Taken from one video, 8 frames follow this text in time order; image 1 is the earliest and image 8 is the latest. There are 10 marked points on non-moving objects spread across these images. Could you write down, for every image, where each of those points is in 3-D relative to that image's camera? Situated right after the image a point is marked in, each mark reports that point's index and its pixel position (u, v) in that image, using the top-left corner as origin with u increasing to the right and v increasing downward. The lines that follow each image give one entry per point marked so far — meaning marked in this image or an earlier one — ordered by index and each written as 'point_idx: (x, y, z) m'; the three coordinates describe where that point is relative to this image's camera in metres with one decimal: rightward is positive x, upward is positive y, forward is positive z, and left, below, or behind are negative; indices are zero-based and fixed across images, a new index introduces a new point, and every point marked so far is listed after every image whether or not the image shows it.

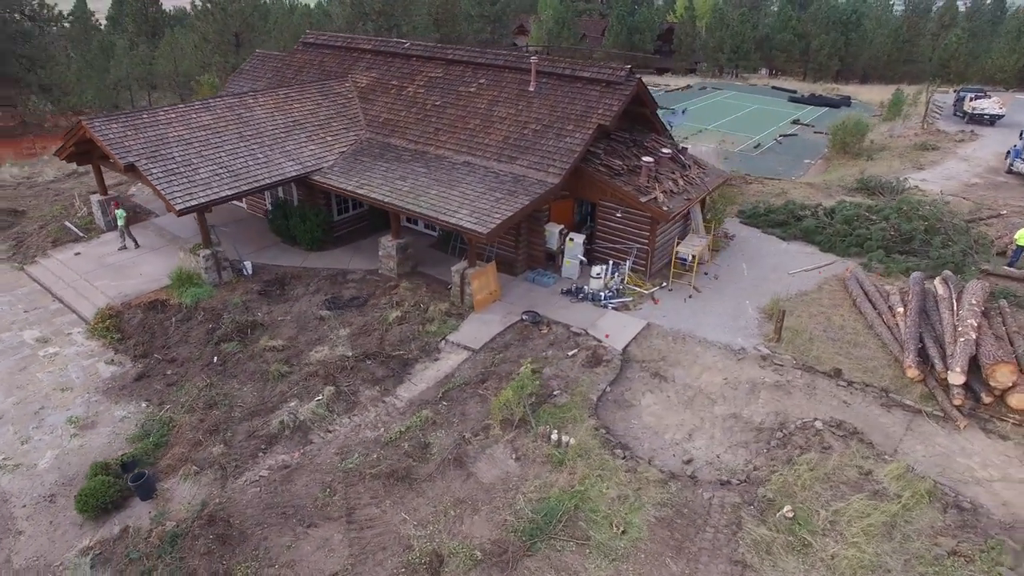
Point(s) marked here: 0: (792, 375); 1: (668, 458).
0: (+5.8, -1.8, +12.0) m
1: (+2.6, -2.9, +9.9) m
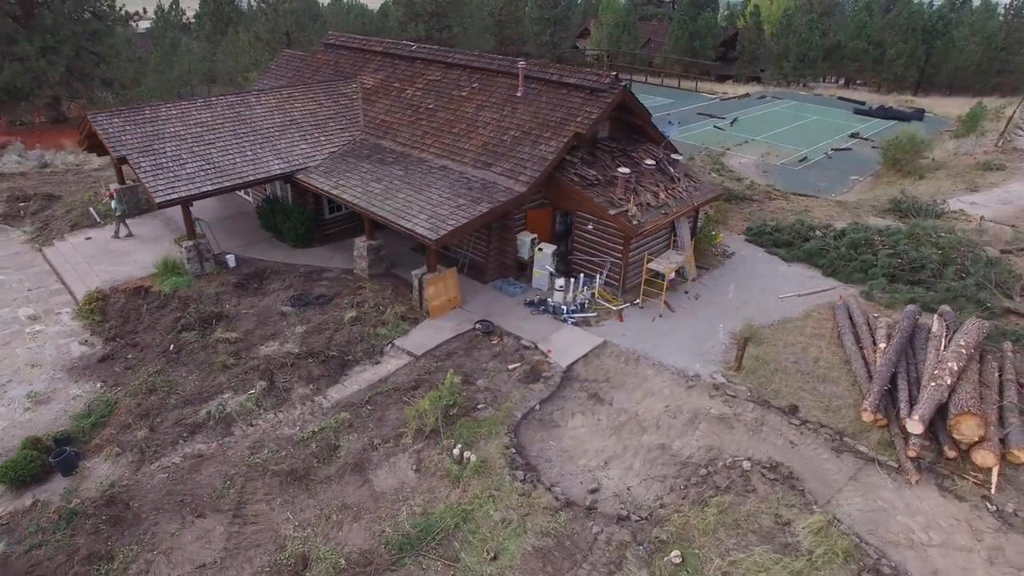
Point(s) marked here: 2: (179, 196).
0: (+4.4, -2.3, +11.2) m
1: (+0.9, -3.2, +9.5) m
2: (-8.0, +2.2, +14.1) m
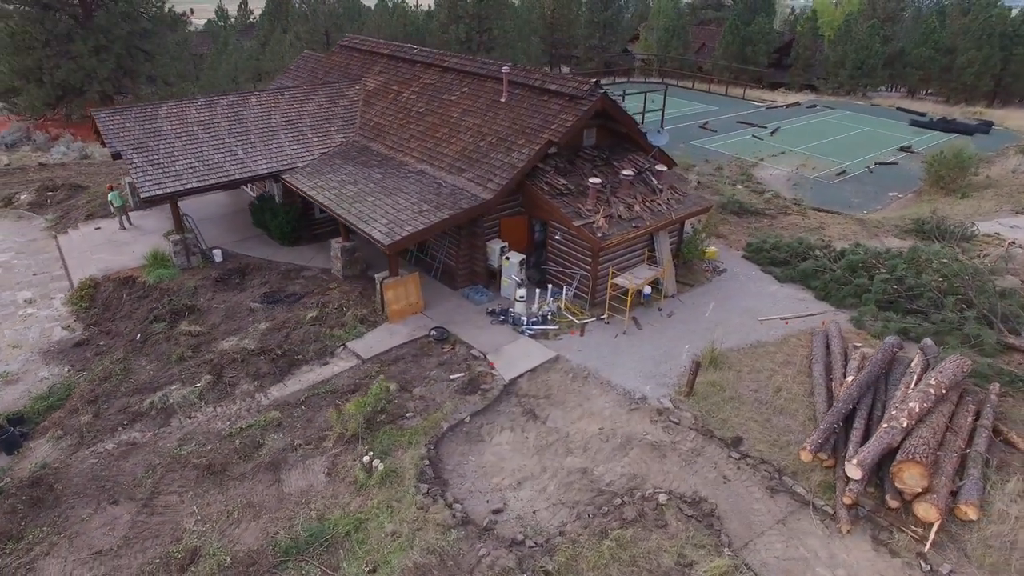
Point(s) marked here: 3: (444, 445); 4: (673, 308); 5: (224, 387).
0: (+3.1, -2.7, +10.7) m
1: (-0.6, -3.4, +9.3) m
2: (-8.7, +2.4, +14.7) m
3: (-1.2, -2.8, +10.4) m
4: (+4.0, -0.5, +14.6) m
5: (-5.7, -2.0, +11.7) m
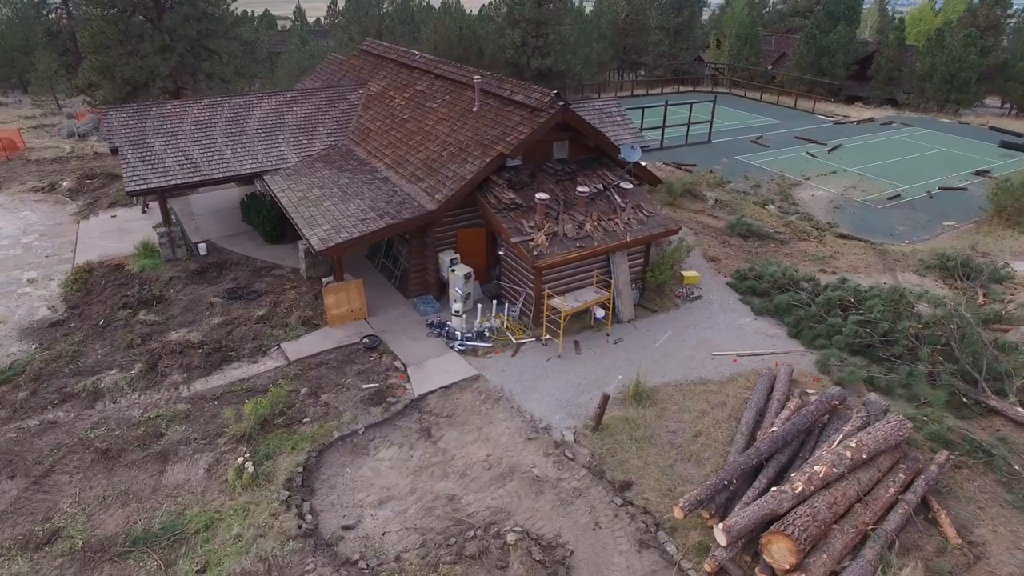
0: (+1.0, -3.2, +10.1) m
1: (-2.8, -3.6, +9.2) m
2: (-9.7, +2.7, +15.7) m
3: (-3.3, -3.0, +10.4) m
4: (+2.6, -1.1, +13.9) m
5: (-7.5, -1.9, +12.3) m
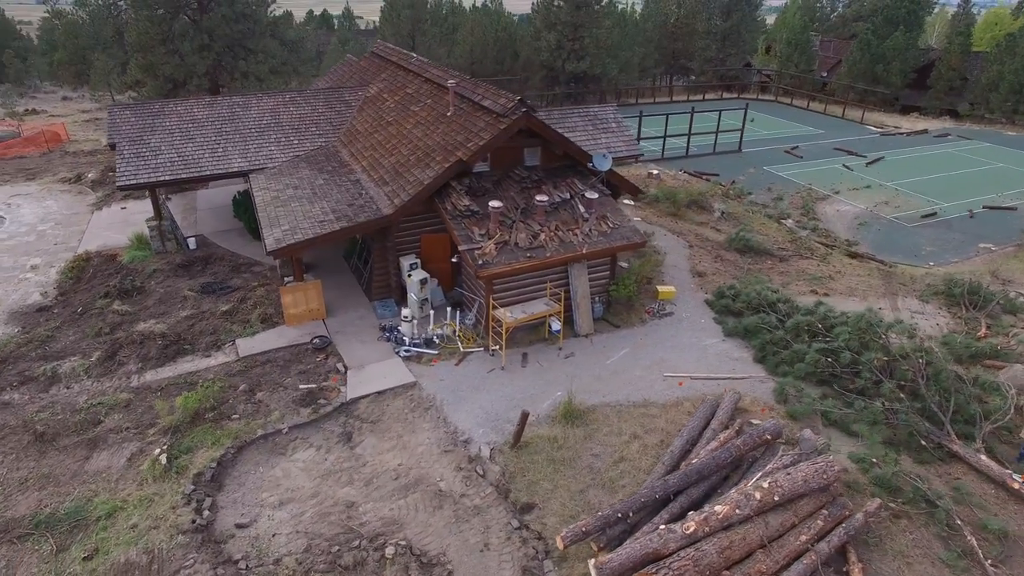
0: (-0.6, -3.4, +9.9) m
1: (-4.5, -3.6, +9.3) m
2: (-10.5, +3.0, +16.4) m
3: (-4.8, -3.0, +10.6) m
4: (+1.5, -1.4, +13.5) m
5: (-8.8, -1.7, +12.8) m
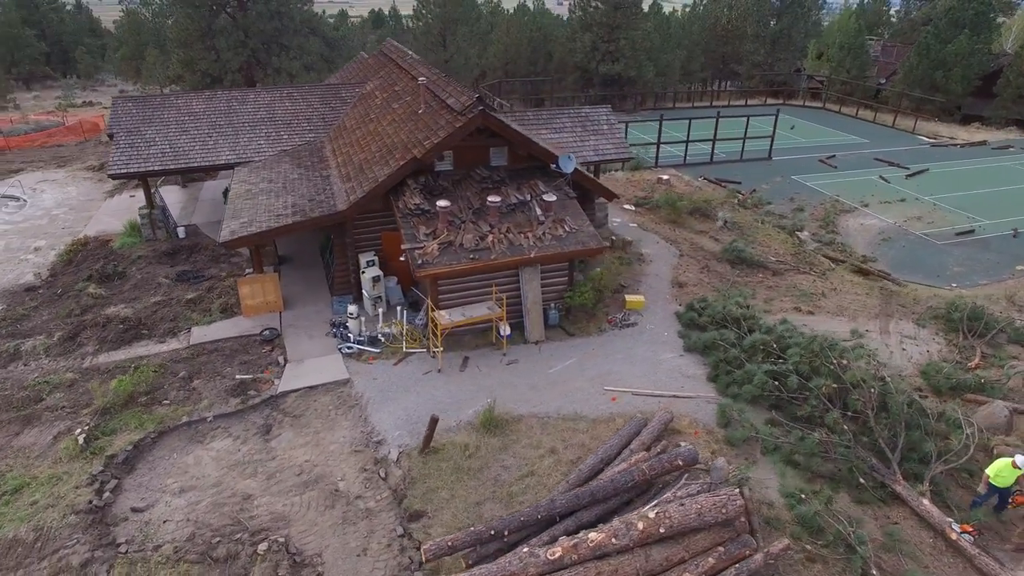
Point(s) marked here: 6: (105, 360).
0: (-2.2, -3.4, +9.7) m
1: (-6.2, -3.4, +9.5) m
2: (-11.2, +3.4, +17.1) m
3: (-6.4, -2.8, +10.7) m
4: (+0.2, -1.5, +13.1) m
5: (-10.1, -1.3, +13.3) m
6: (-8.9, -1.6, +12.9) m
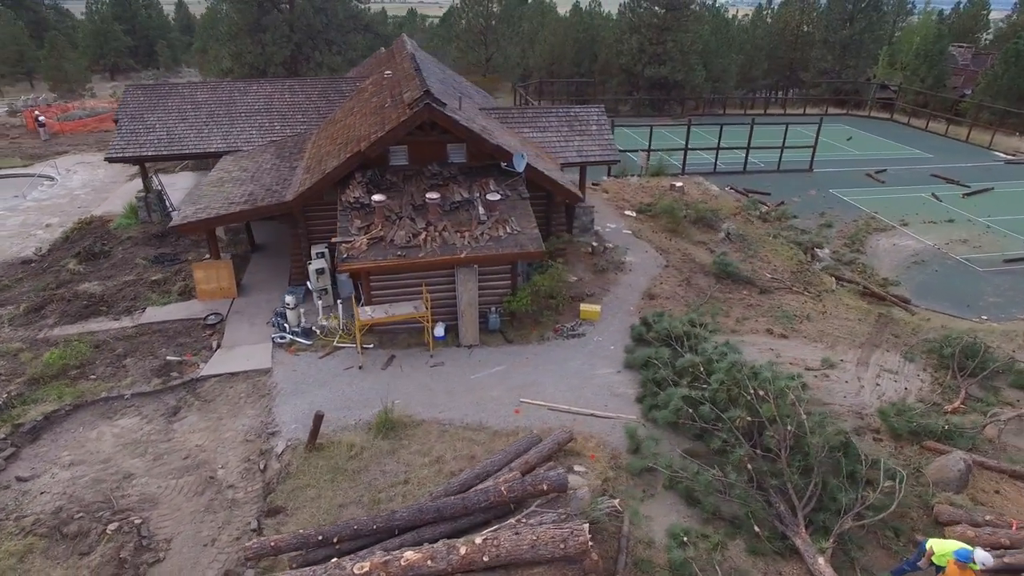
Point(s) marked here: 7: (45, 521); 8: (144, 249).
0: (-4.3, -3.2, +9.5) m
1: (-8.2, -3.0, +9.8) m
2: (-11.9, +4.1, +18.0) m
3: (-8.2, -2.4, +11.1) m
4: (-1.3, -1.5, +12.7) m
5: (-11.5, -0.7, +14.1) m
6: (-10.4, -1.0, +13.5) m
7: (-6.9, -3.5, +8.8) m
8: (-10.9, +1.1, +17.4) m
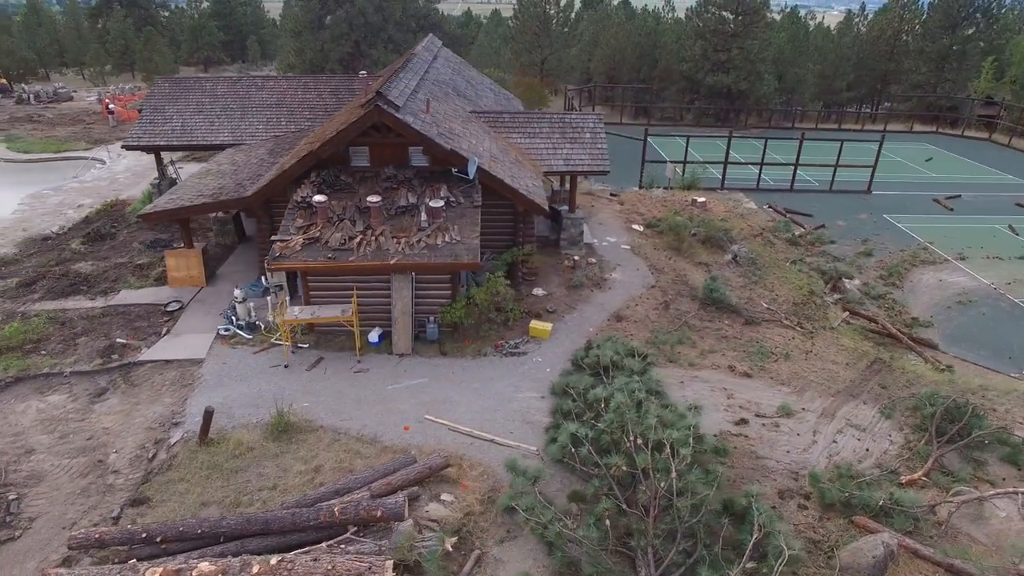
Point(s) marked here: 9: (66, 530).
0: (-6.3, -3.1, +9.7) m
1: (-10.2, -2.6, +10.5) m
2: (-12.2, +4.7, +19.1) m
3: (-9.9, -1.9, +11.8) m
4: (-2.9, -1.6, +12.4) m
5: (-12.7, 0.0, +15.2) m
6: (-11.7, -0.5, +14.5) m
7: (-9.1, -3.1, +9.3) m
8: (-11.5, +1.7, +18.4) m
9: (-6.5, -3.6, +8.6) m
